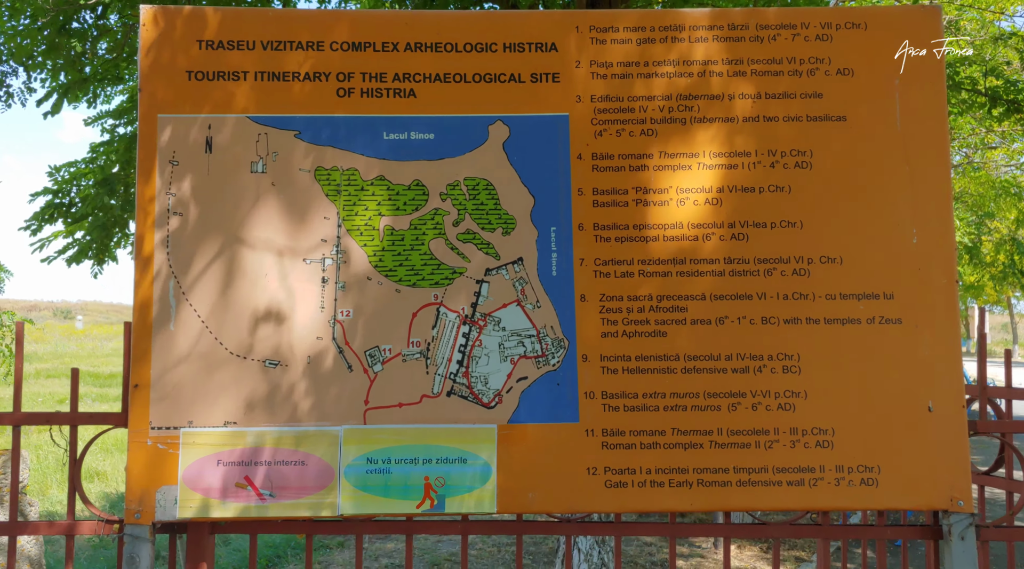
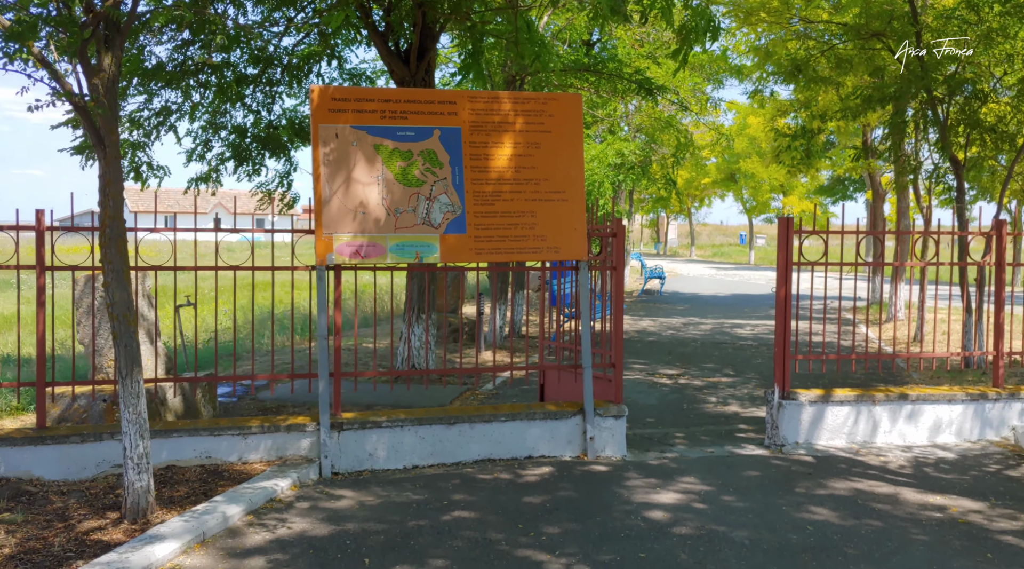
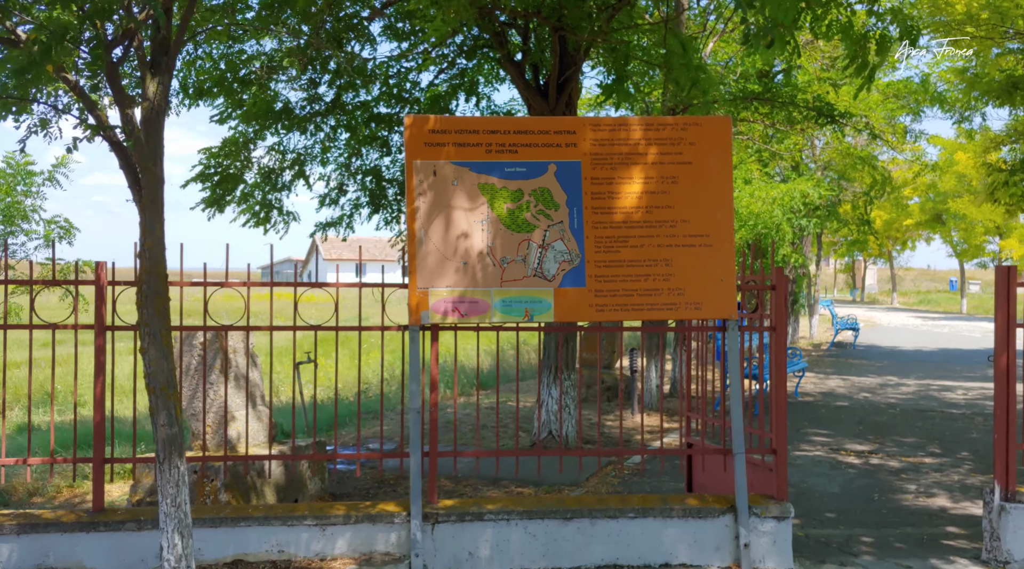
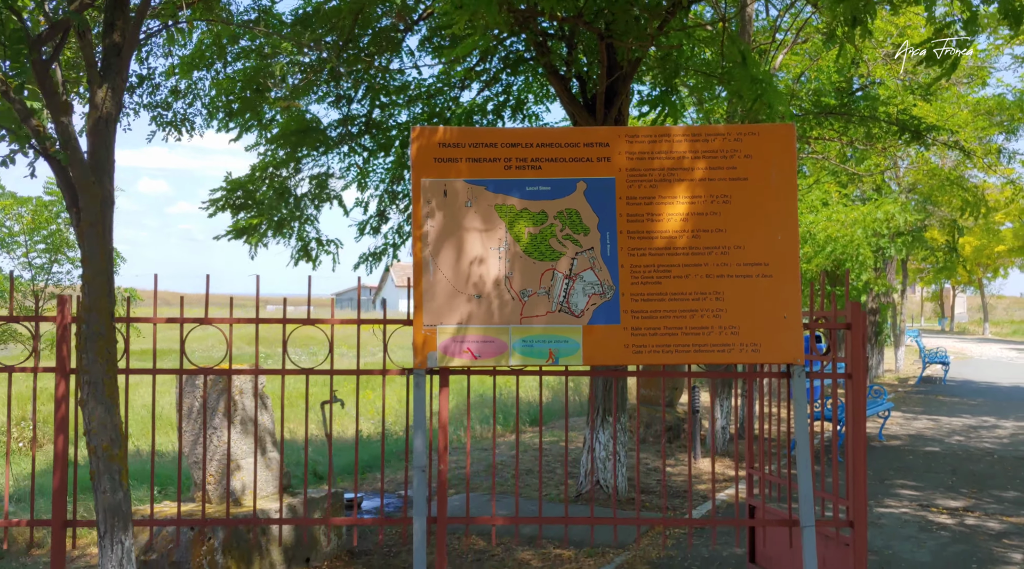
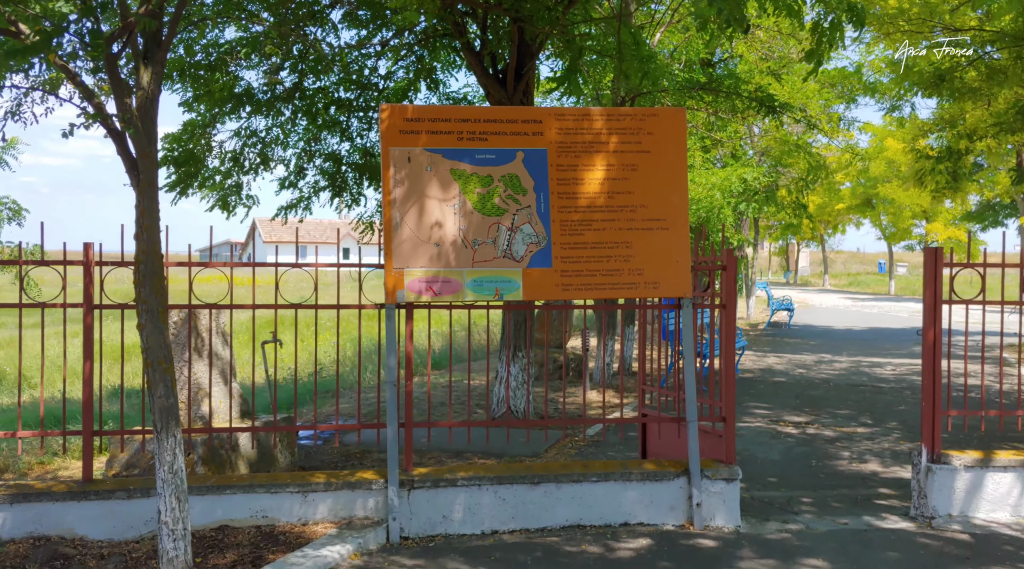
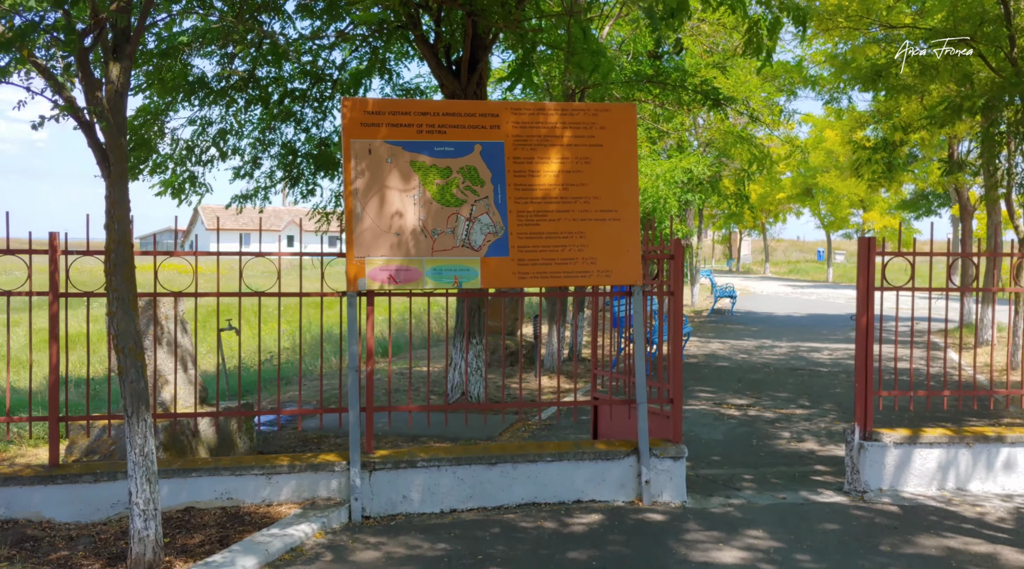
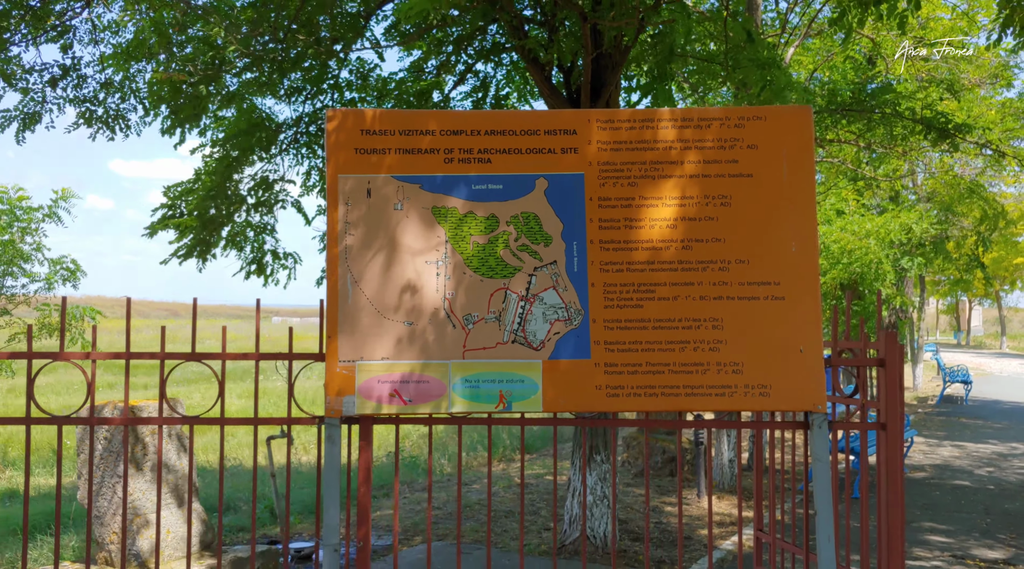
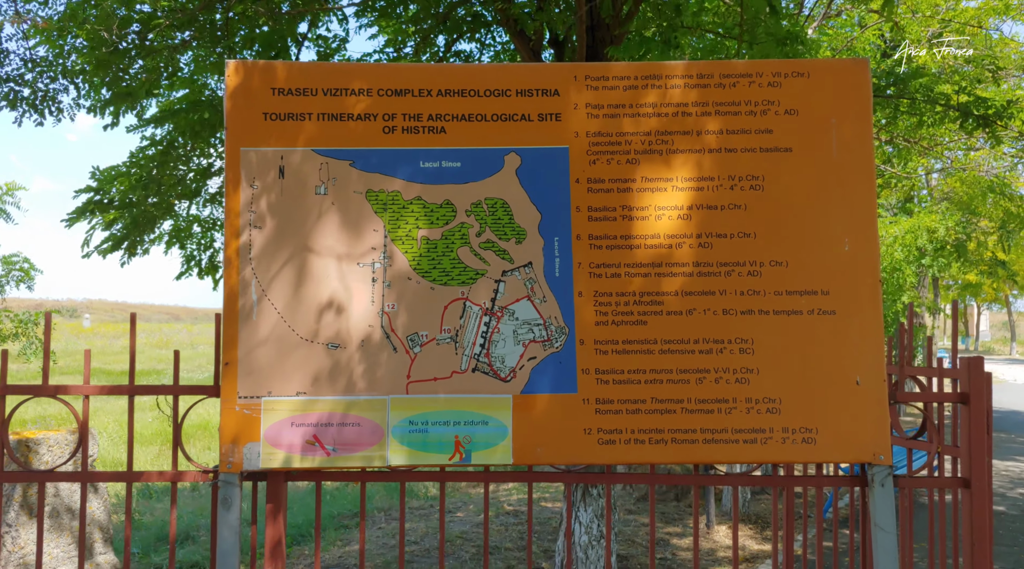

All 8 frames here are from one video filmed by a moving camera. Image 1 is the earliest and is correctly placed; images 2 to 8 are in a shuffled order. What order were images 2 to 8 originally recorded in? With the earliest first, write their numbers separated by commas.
8, 7, 4, 3, 5, 6, 2
